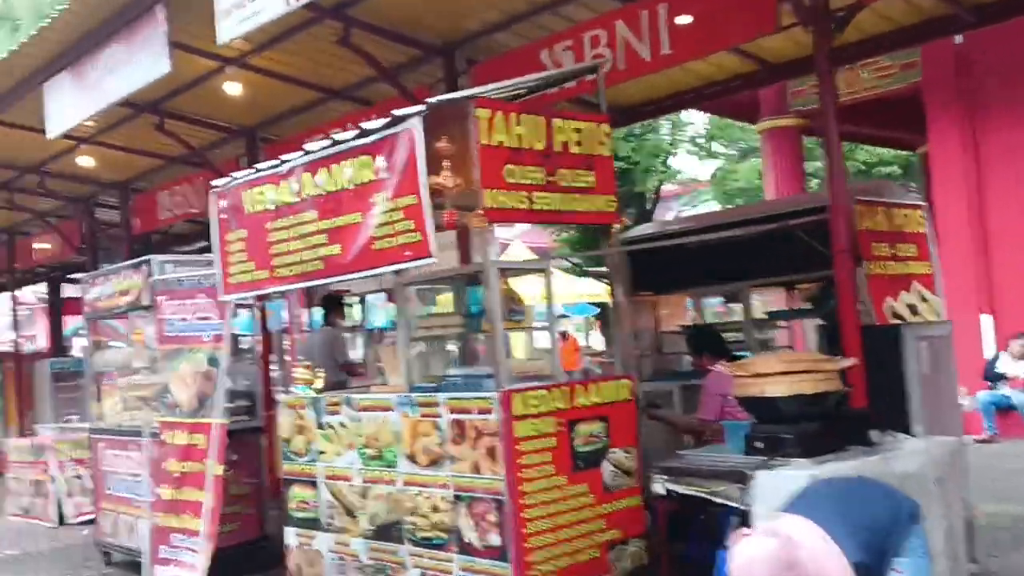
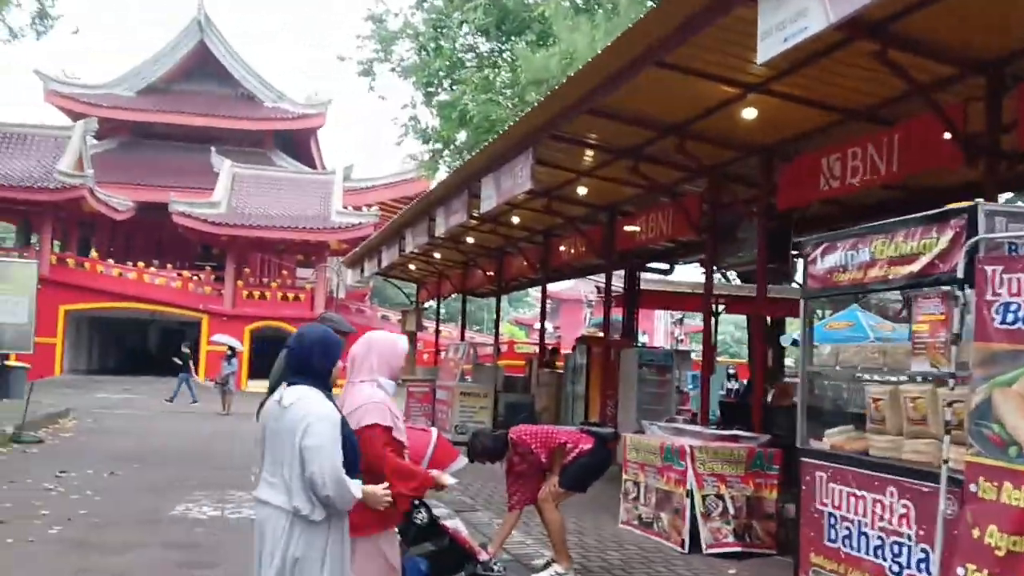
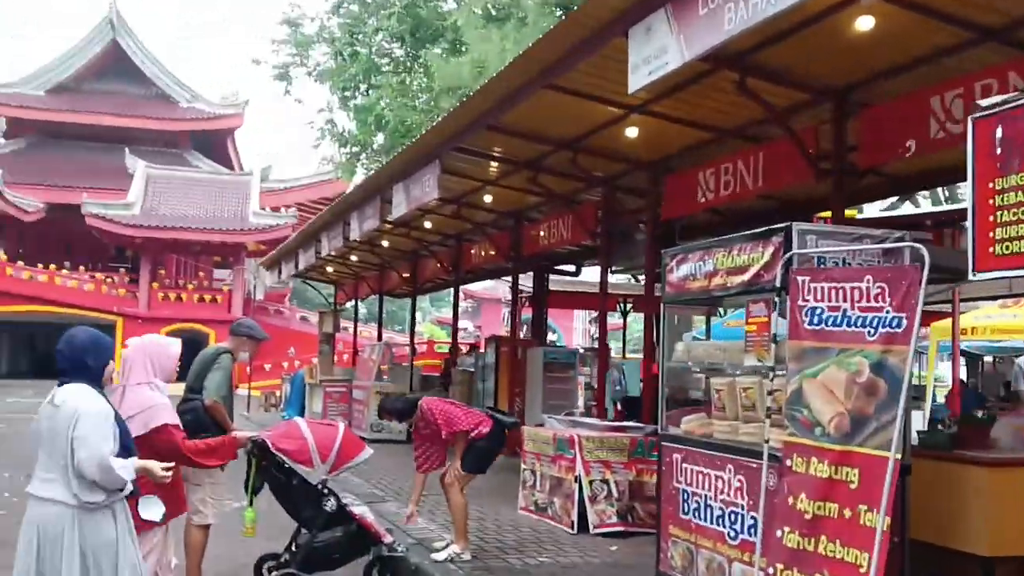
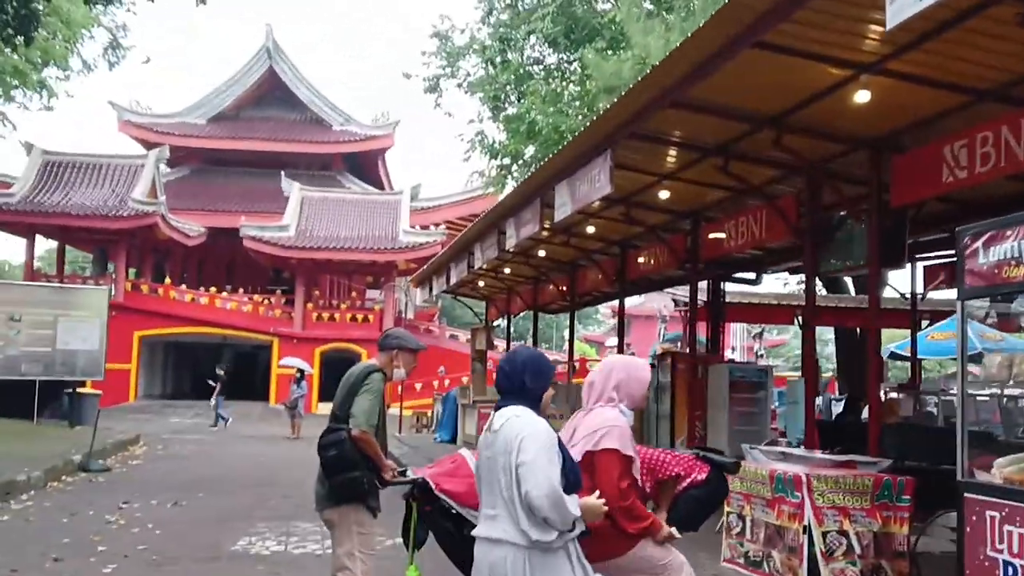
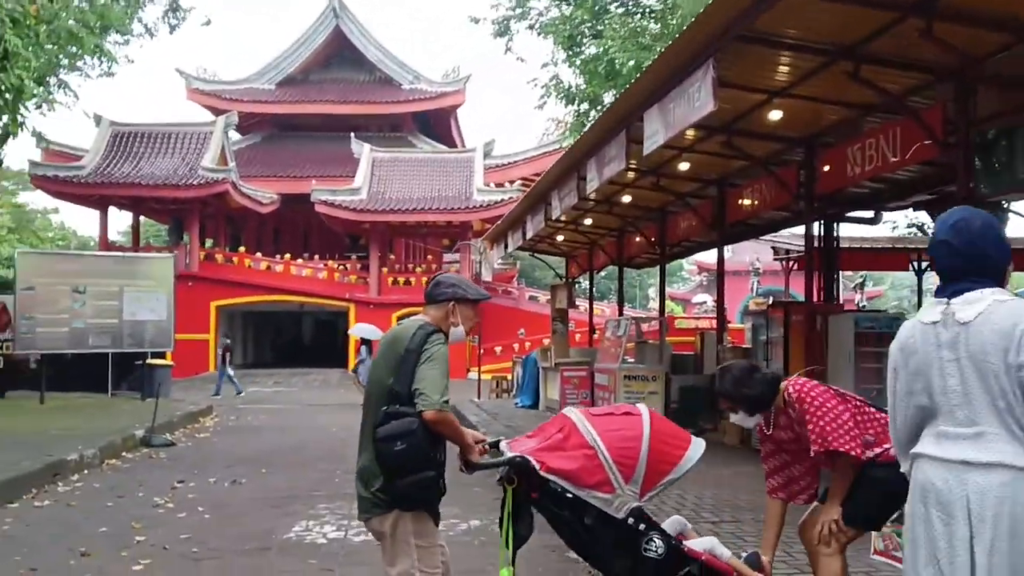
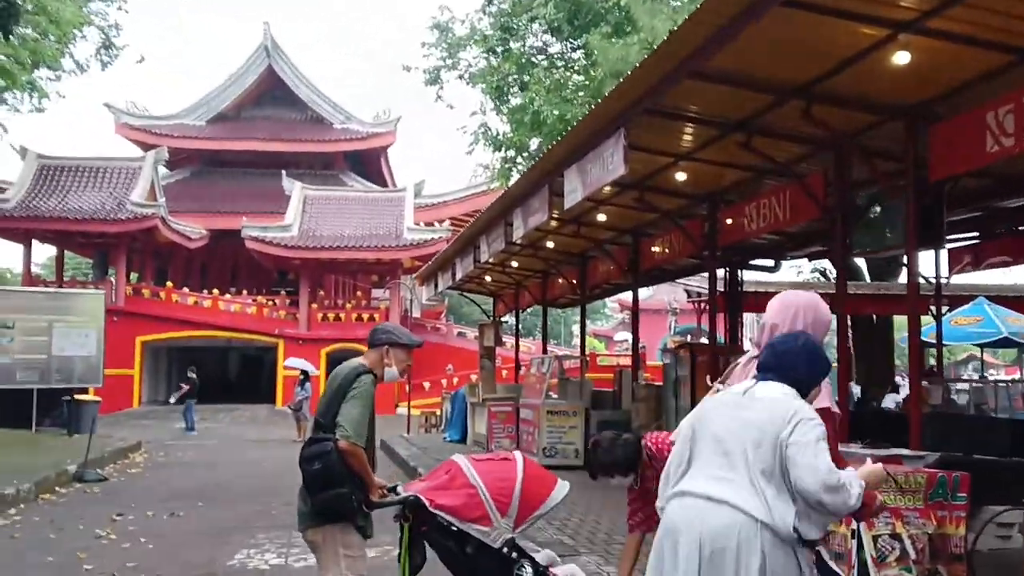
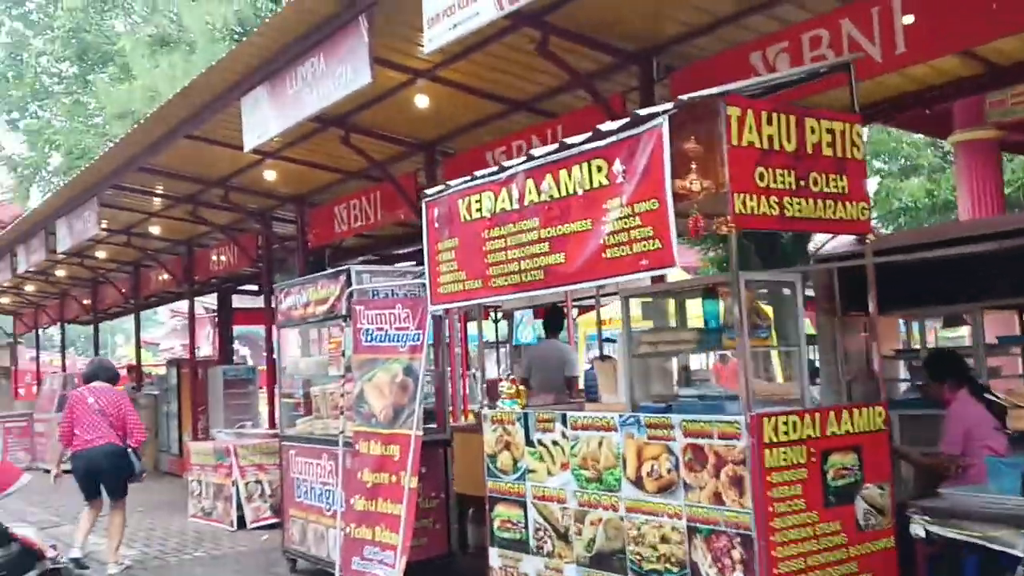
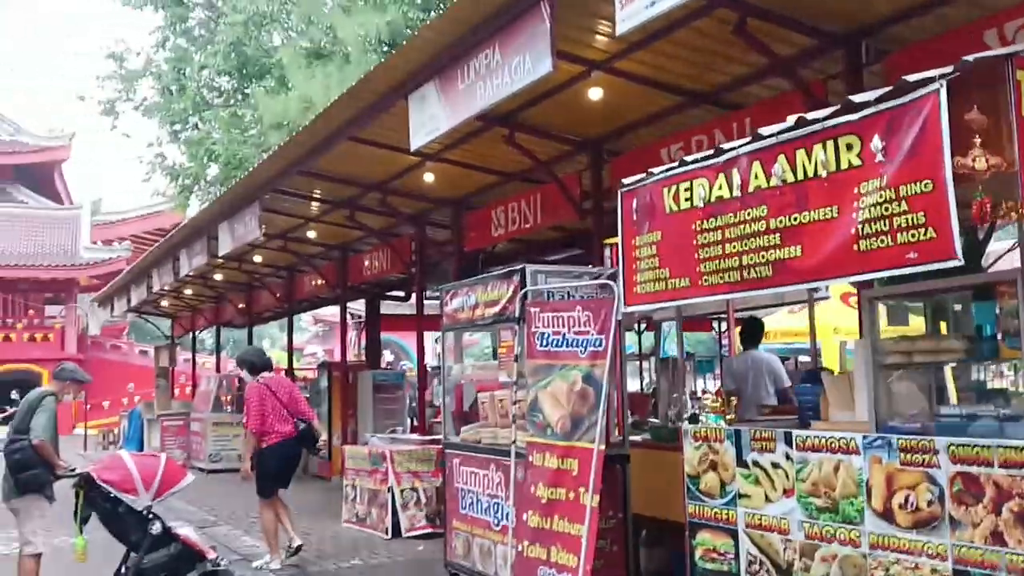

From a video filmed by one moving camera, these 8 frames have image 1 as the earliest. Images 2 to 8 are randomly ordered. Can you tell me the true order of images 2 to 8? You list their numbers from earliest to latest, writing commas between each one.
7, 8, 3, 2, 4, 6, 5
